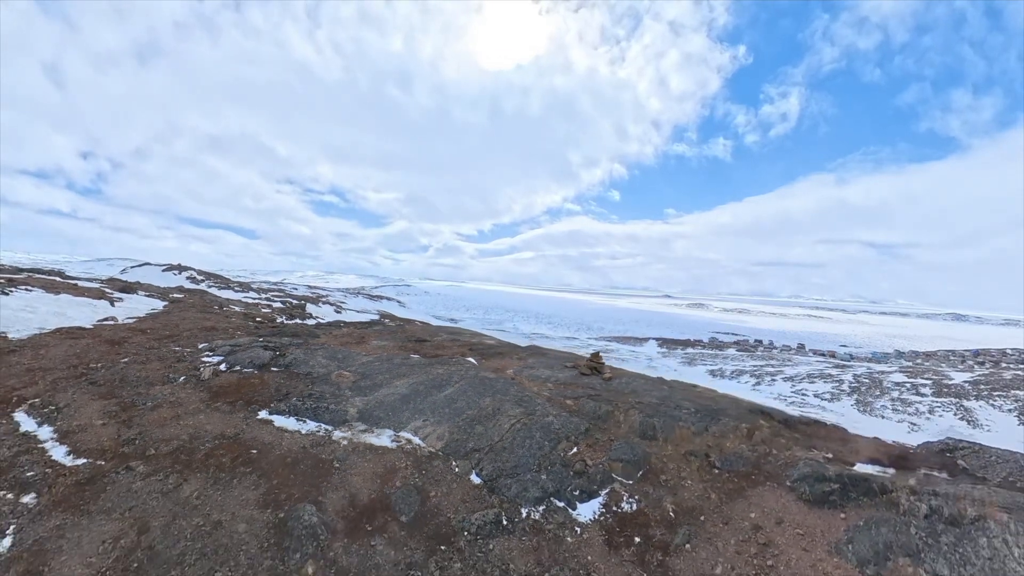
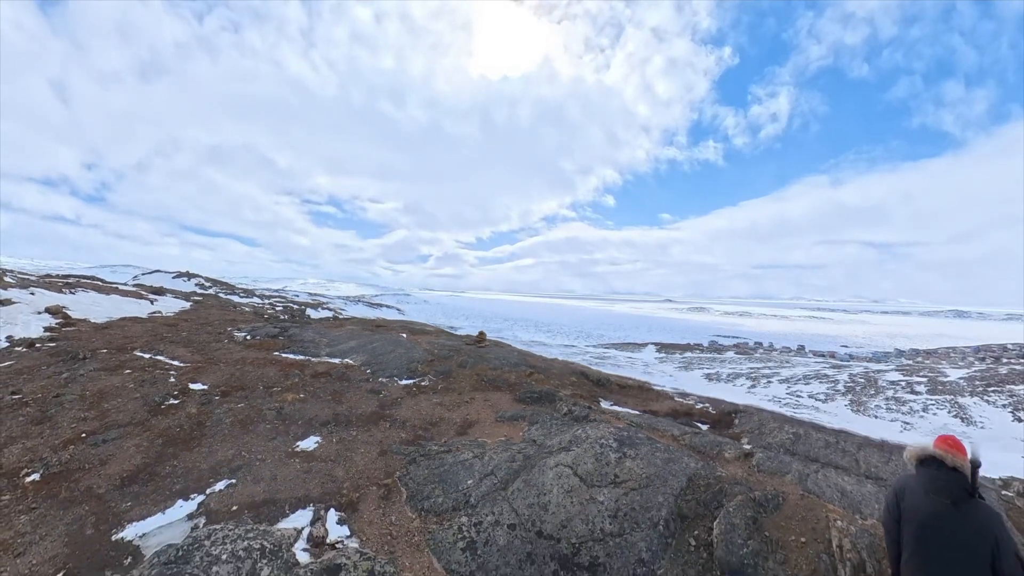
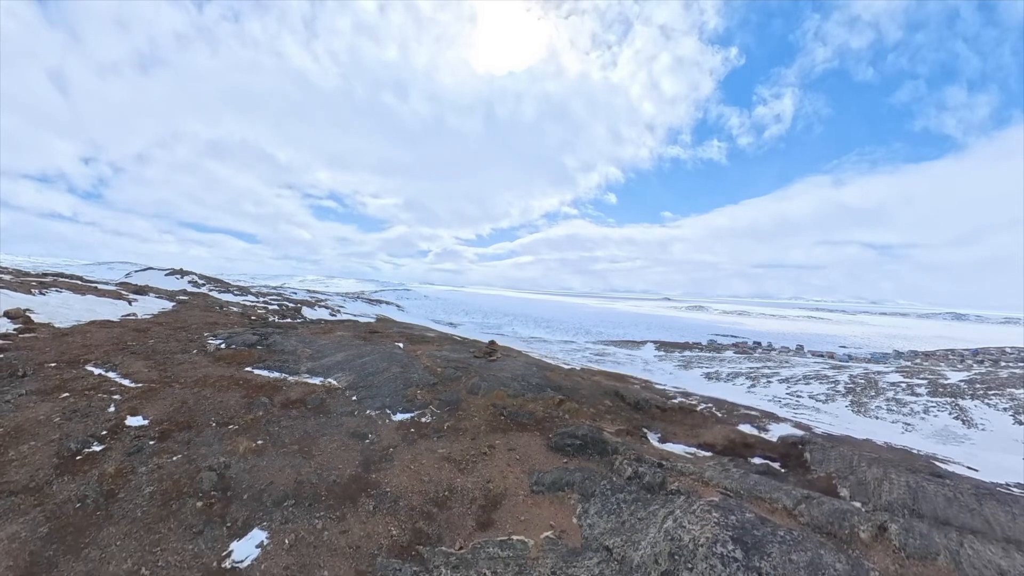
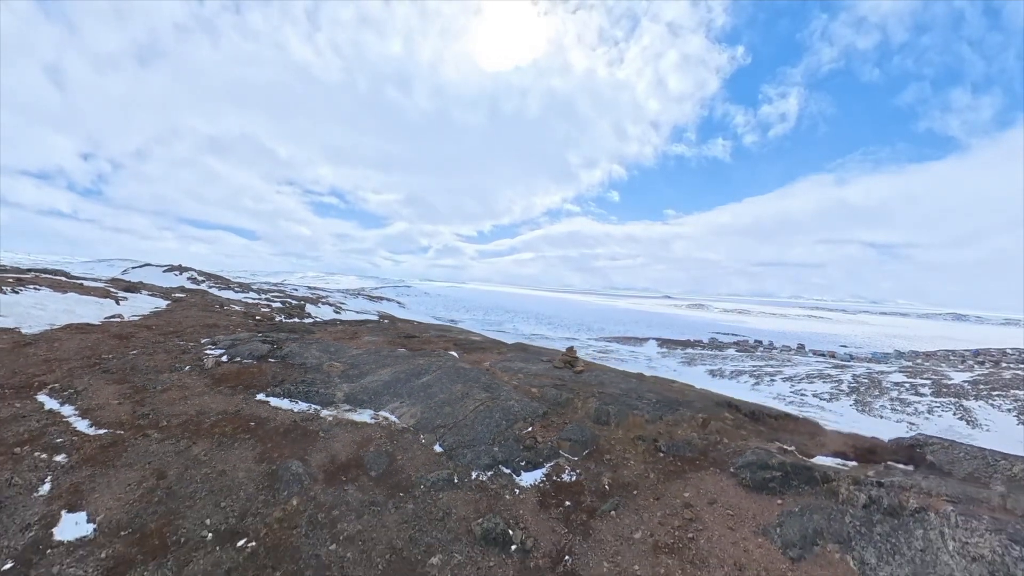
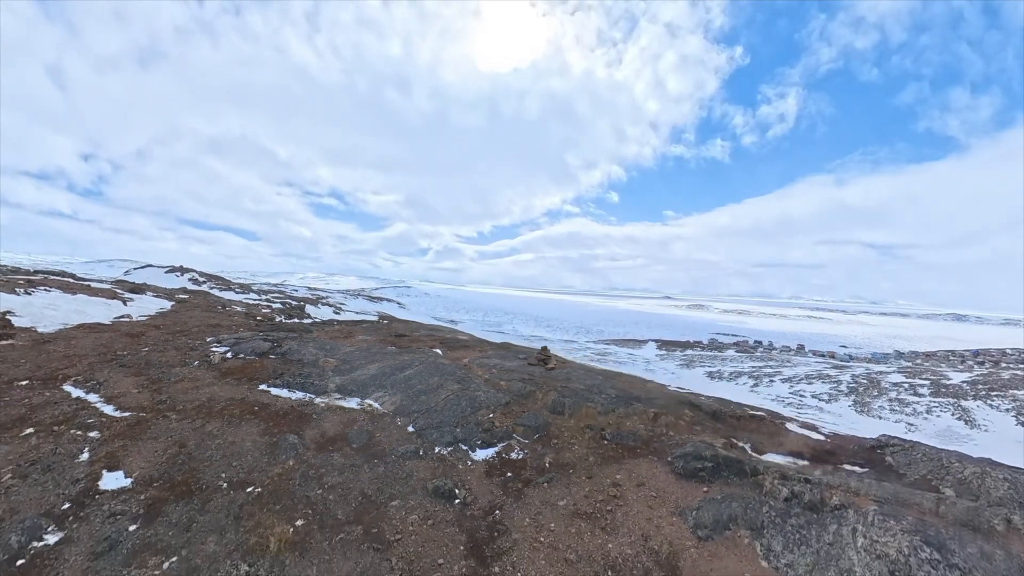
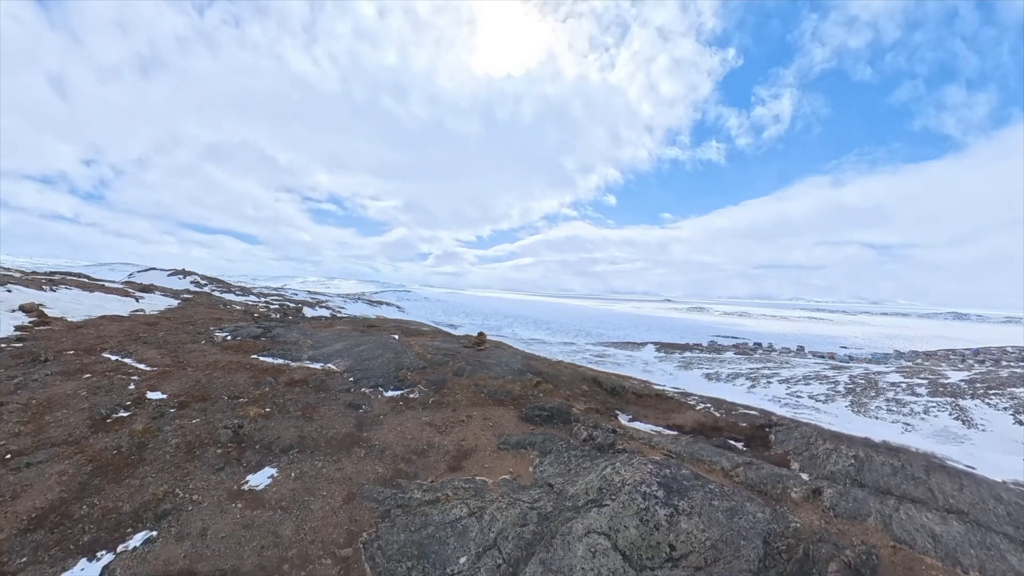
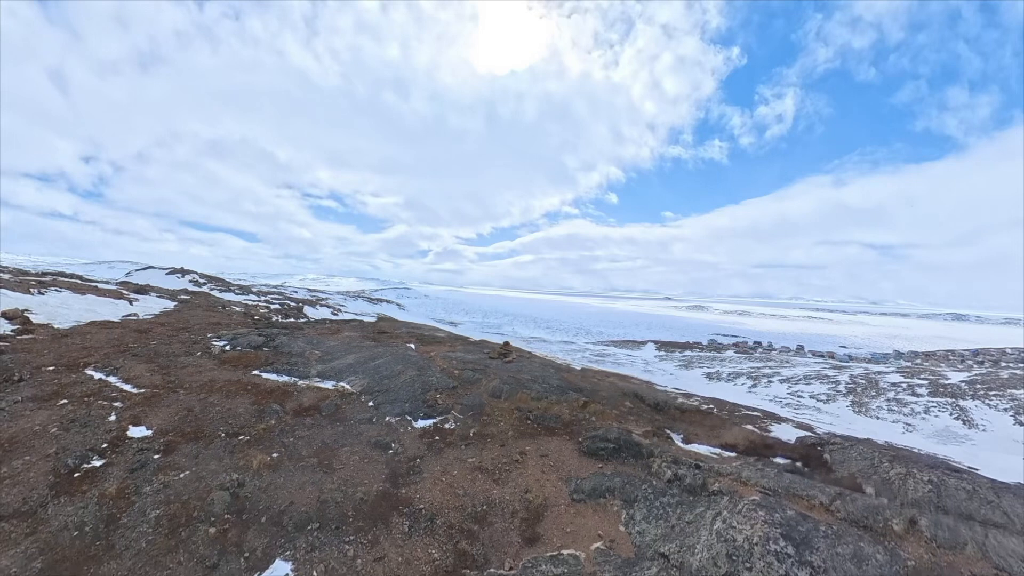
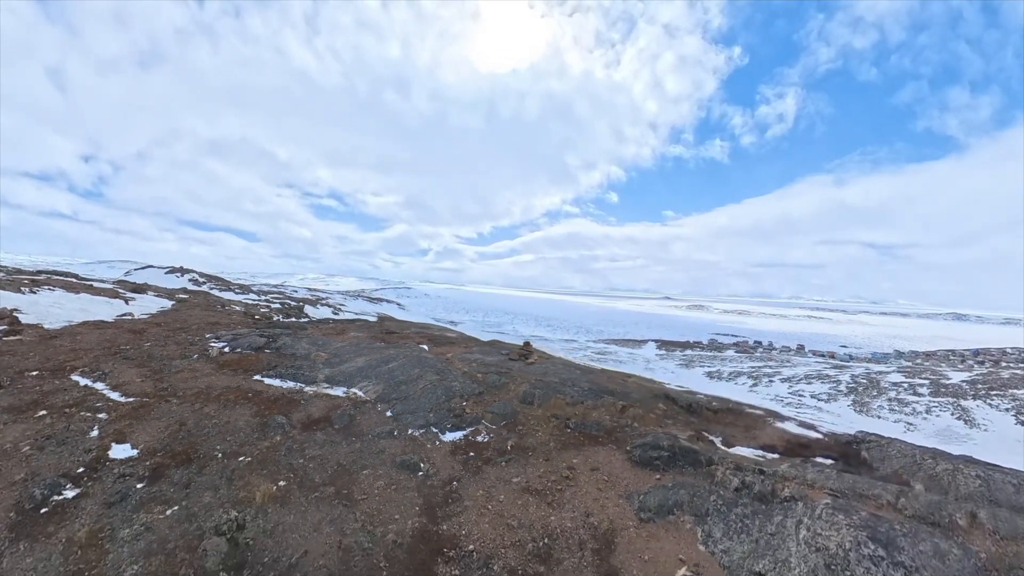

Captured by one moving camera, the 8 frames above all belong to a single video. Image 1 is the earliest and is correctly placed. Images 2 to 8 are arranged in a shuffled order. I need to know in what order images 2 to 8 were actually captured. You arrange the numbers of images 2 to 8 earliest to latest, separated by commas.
4, 5, 8, 7, 3, 6, 2
